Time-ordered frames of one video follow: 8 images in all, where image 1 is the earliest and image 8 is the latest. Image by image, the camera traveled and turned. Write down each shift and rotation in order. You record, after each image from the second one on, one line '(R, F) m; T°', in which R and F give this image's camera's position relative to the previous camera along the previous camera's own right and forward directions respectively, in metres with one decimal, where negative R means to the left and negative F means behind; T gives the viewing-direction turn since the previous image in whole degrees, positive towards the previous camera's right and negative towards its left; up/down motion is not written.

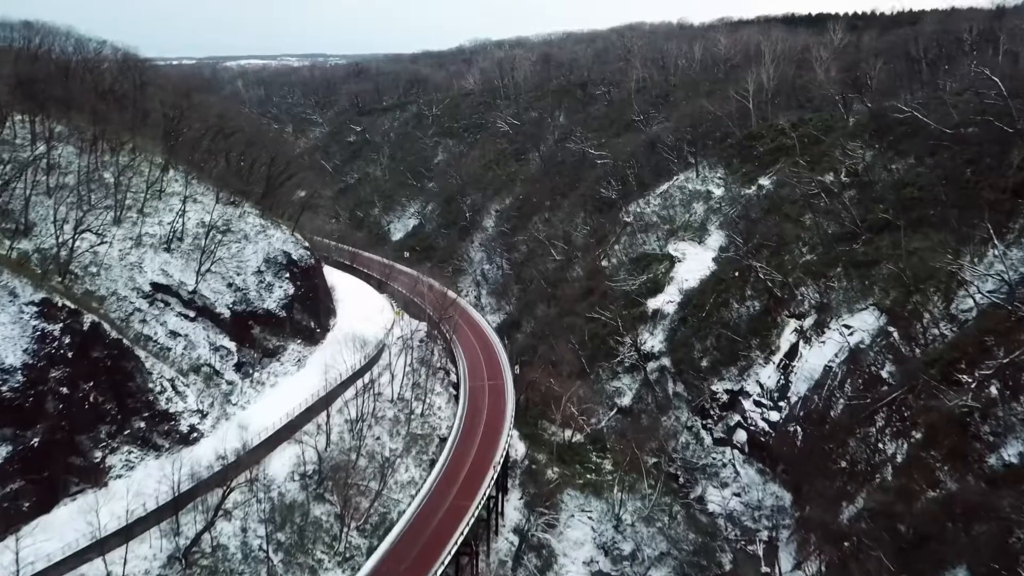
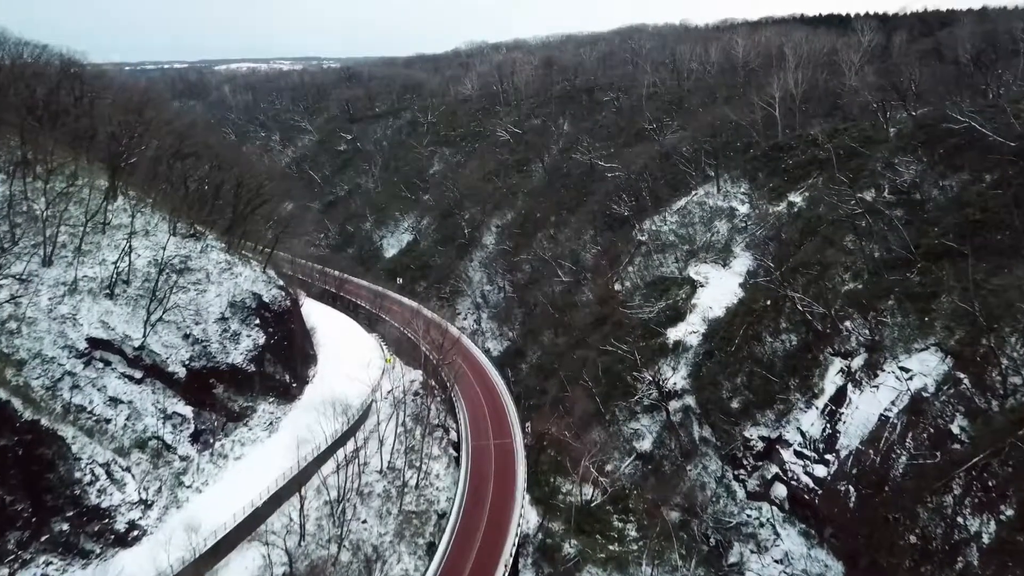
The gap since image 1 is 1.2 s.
(-0.4, +3.7) m; 0°
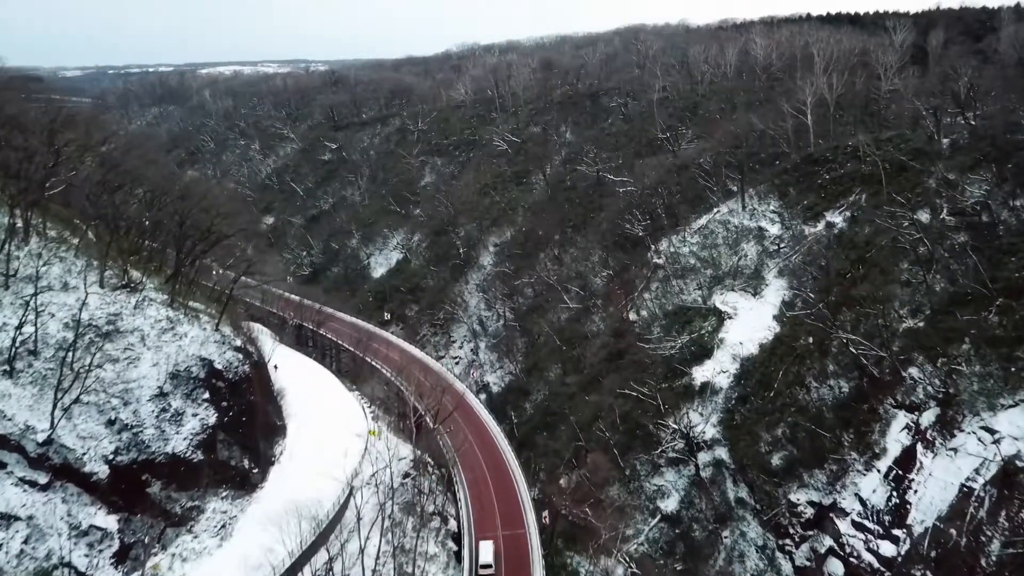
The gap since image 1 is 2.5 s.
(-0.5, +4.1) m; +1°
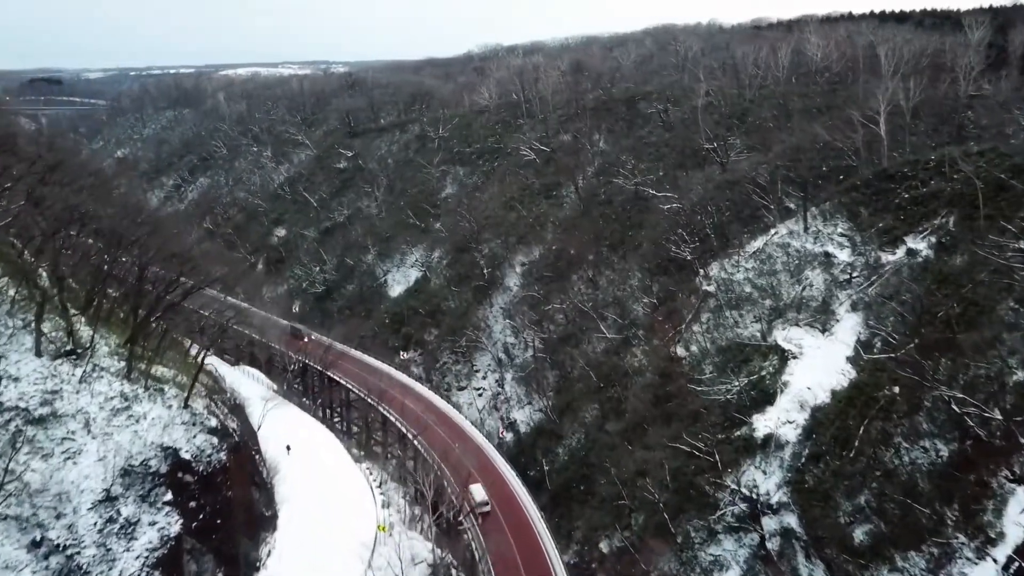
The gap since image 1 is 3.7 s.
(-0.5, +3.7) m; -1°
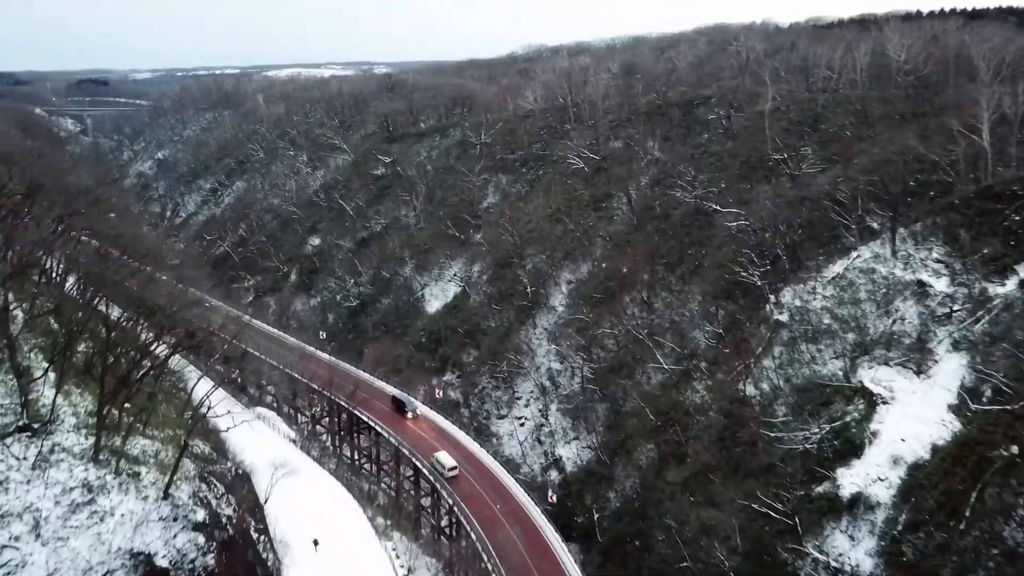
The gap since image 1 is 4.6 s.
(-0.4, +2.9) m; -3°
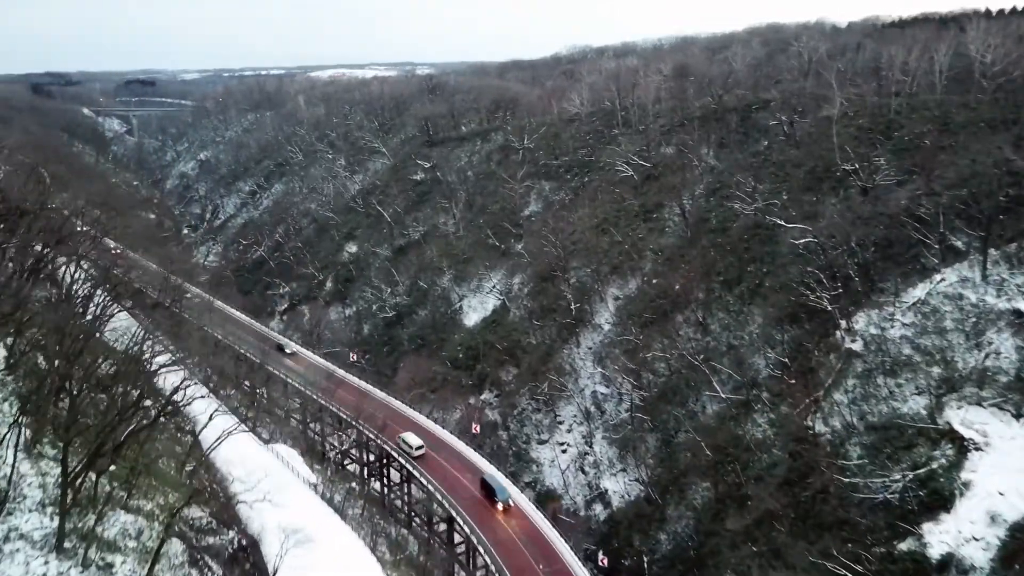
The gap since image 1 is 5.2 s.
(-0.2, +2.1) m; -3°
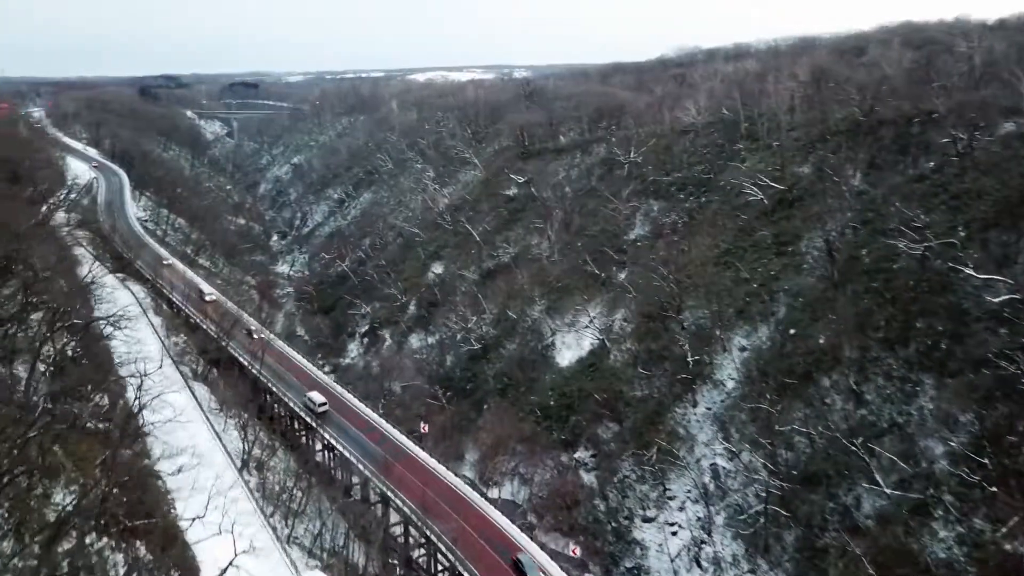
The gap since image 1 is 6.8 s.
(-0.5, +4.9) m; -7°
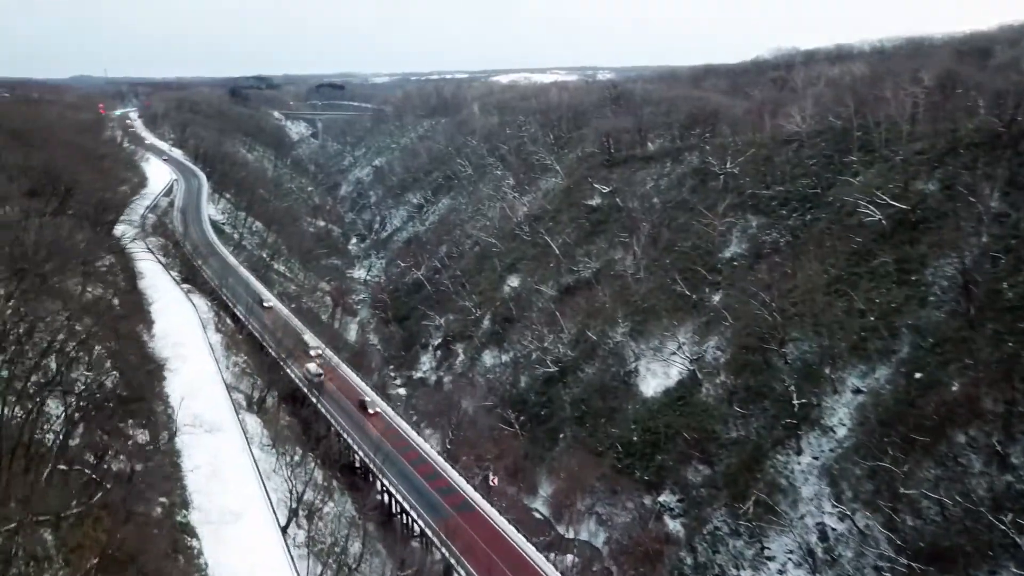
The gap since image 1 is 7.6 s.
(-0.2, +2.5) m; -6°
